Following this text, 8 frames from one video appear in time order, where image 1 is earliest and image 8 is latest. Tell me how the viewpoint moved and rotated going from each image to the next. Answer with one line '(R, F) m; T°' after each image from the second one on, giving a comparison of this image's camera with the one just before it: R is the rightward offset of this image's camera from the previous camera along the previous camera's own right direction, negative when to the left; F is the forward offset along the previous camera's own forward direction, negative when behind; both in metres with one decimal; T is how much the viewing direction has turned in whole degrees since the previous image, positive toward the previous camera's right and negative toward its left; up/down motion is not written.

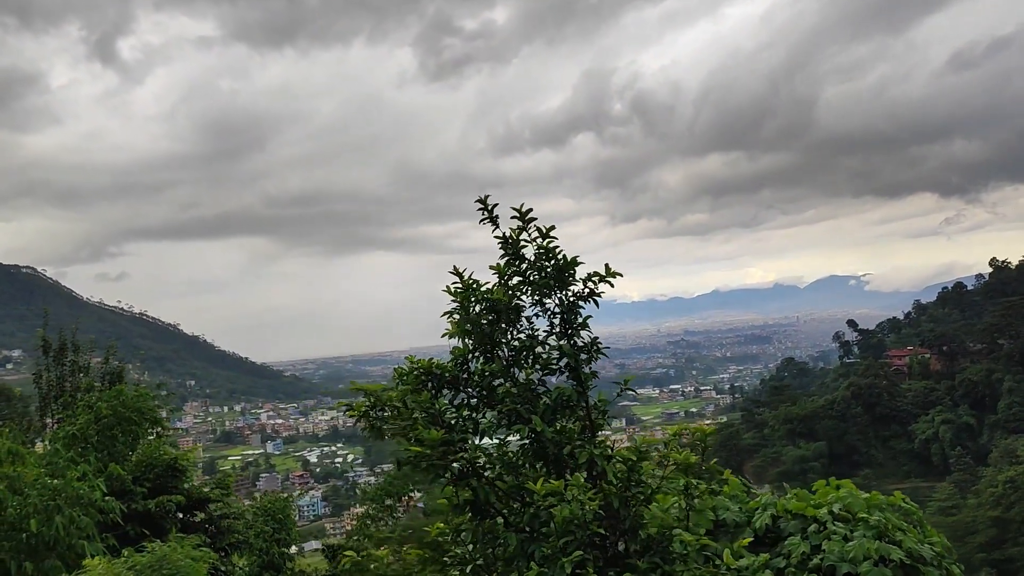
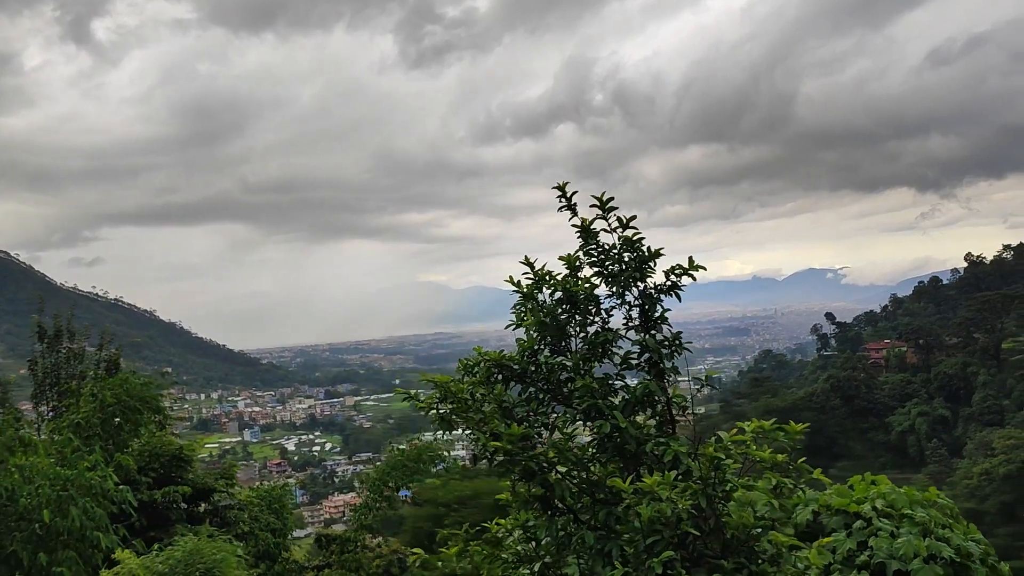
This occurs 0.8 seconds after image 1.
(-0.3, +0.1) m; +1°
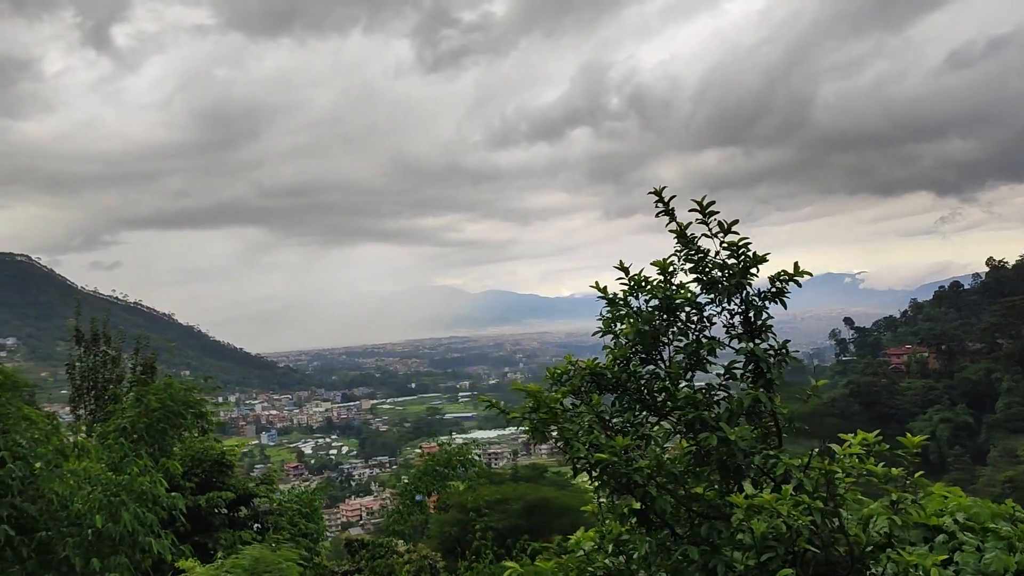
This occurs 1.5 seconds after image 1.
(-0.2, +0.1) m; -1°
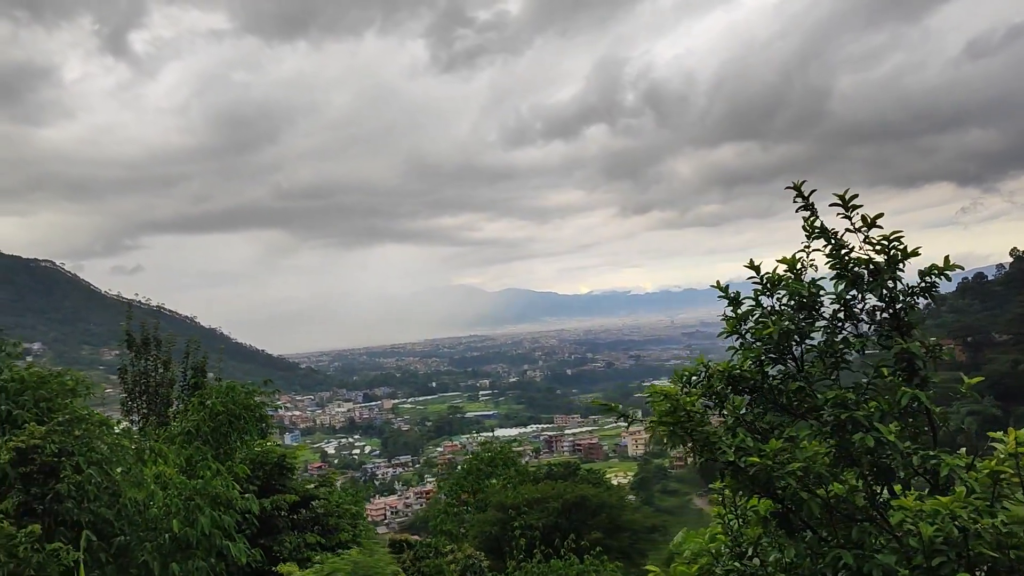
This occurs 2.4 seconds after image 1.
(-0.3, 0.0) m; -2°
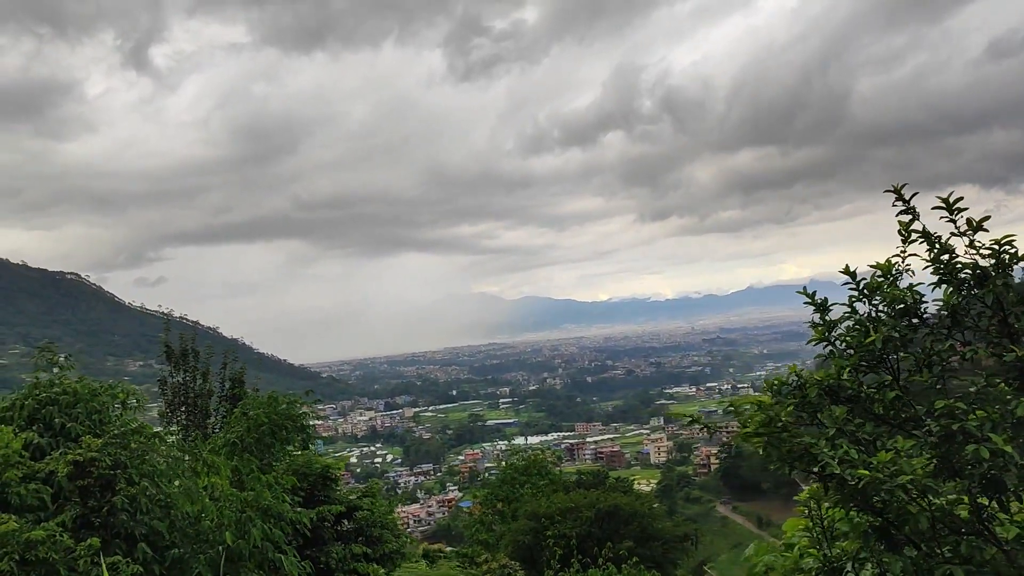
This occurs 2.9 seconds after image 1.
(-0.2, 0.0) m; -2°
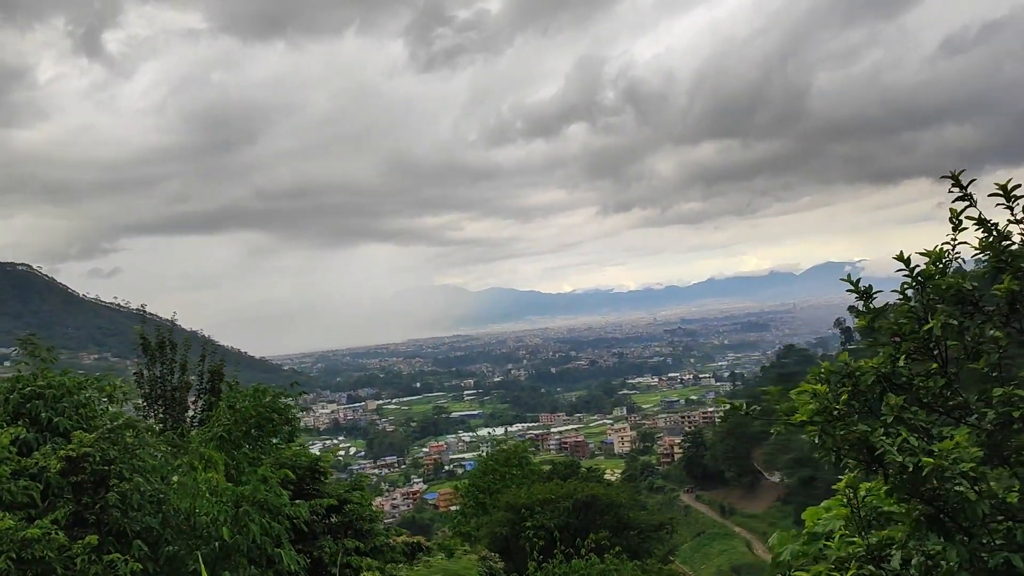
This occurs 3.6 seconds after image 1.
(-0.2, 0.0) m; +3°
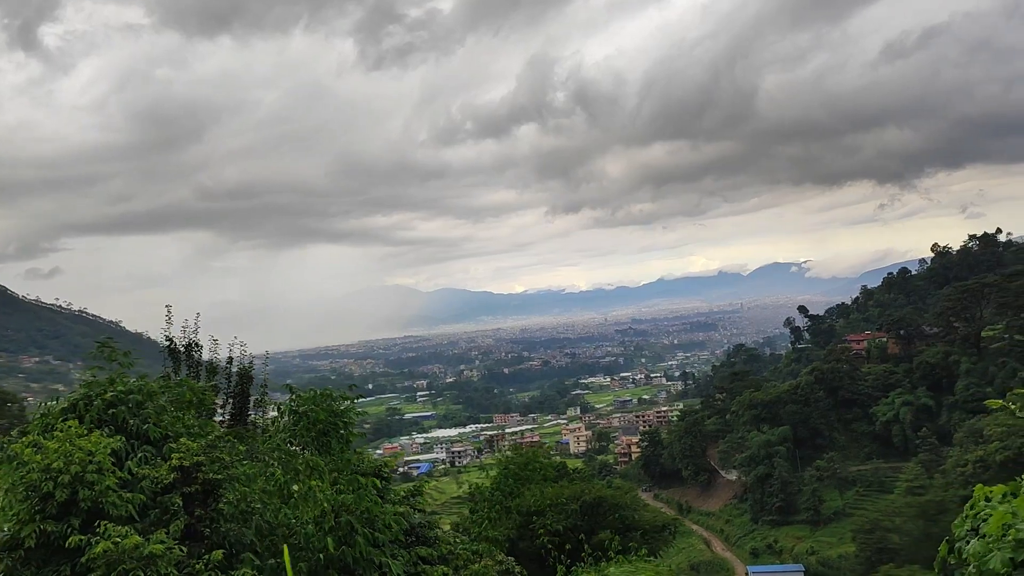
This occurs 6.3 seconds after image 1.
(-0.9, +0.1) m; +3°
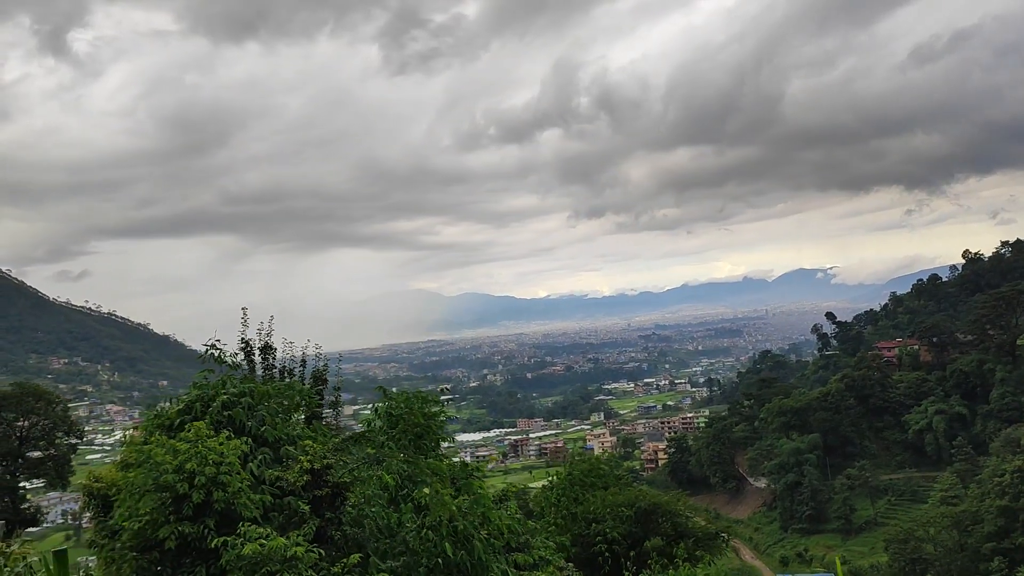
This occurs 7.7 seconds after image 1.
(-0.6, +0.1) m; -2°
